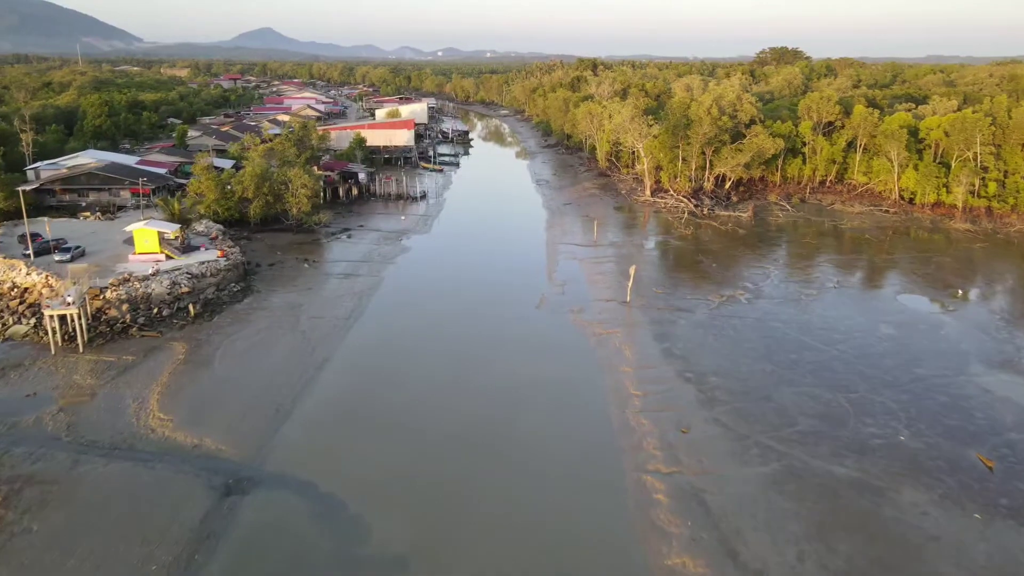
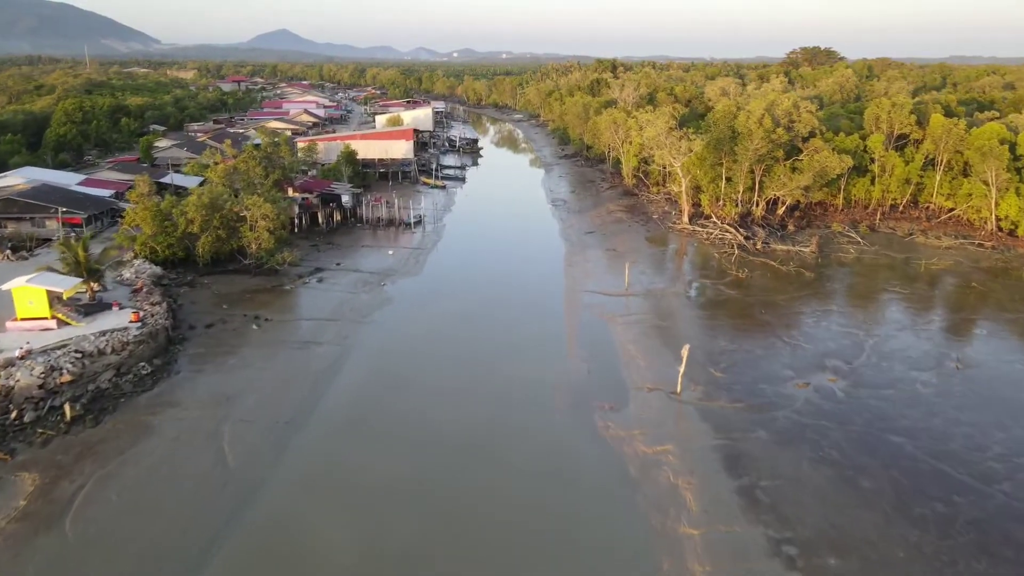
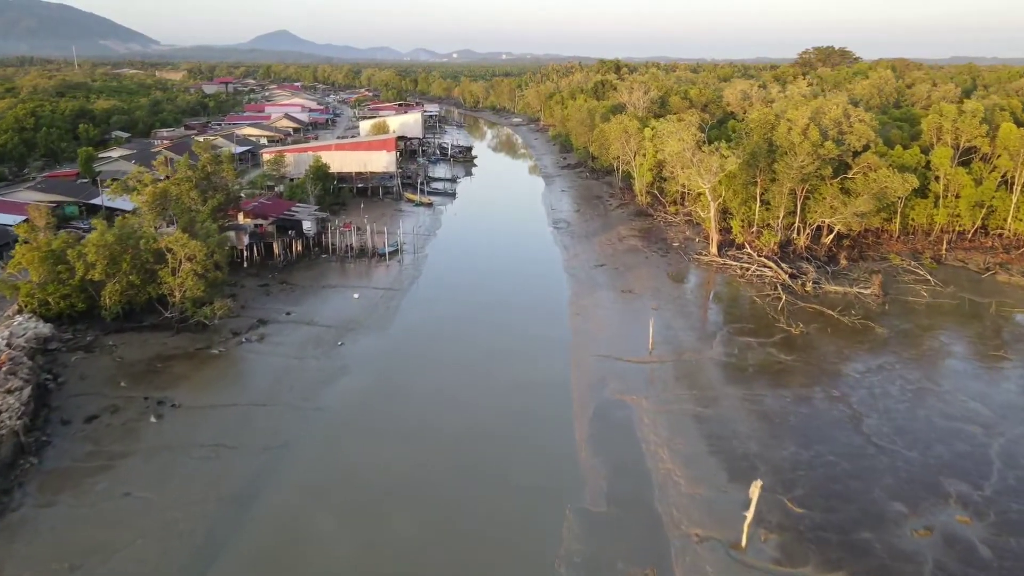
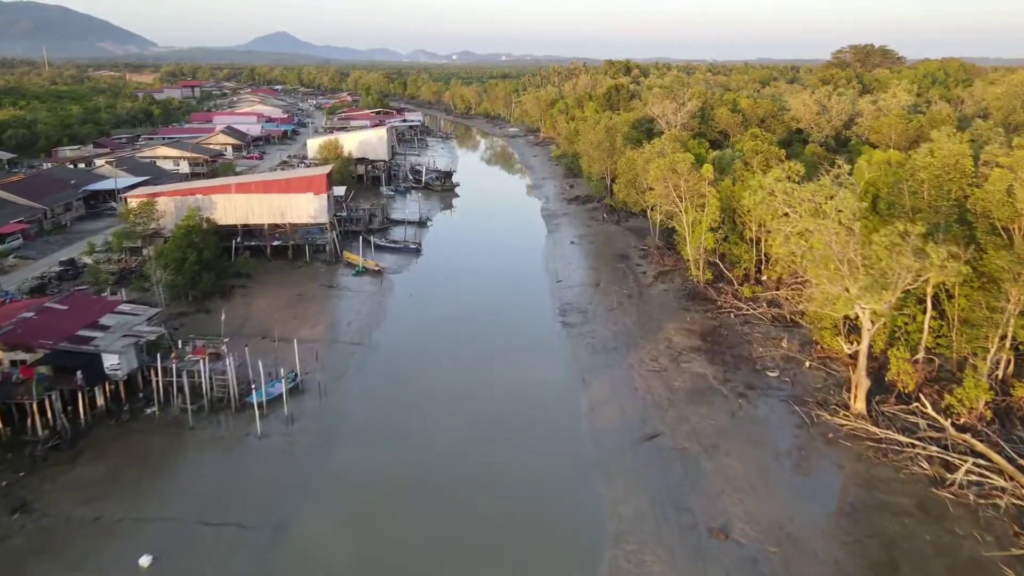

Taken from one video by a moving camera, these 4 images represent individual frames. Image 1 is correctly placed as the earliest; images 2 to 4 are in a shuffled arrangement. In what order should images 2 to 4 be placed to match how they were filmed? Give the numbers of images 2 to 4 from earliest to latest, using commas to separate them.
2, 3, 4
